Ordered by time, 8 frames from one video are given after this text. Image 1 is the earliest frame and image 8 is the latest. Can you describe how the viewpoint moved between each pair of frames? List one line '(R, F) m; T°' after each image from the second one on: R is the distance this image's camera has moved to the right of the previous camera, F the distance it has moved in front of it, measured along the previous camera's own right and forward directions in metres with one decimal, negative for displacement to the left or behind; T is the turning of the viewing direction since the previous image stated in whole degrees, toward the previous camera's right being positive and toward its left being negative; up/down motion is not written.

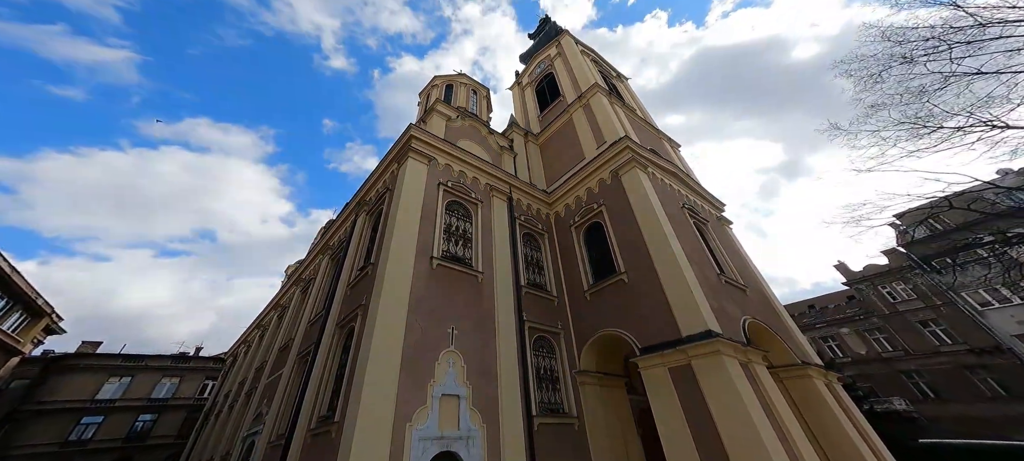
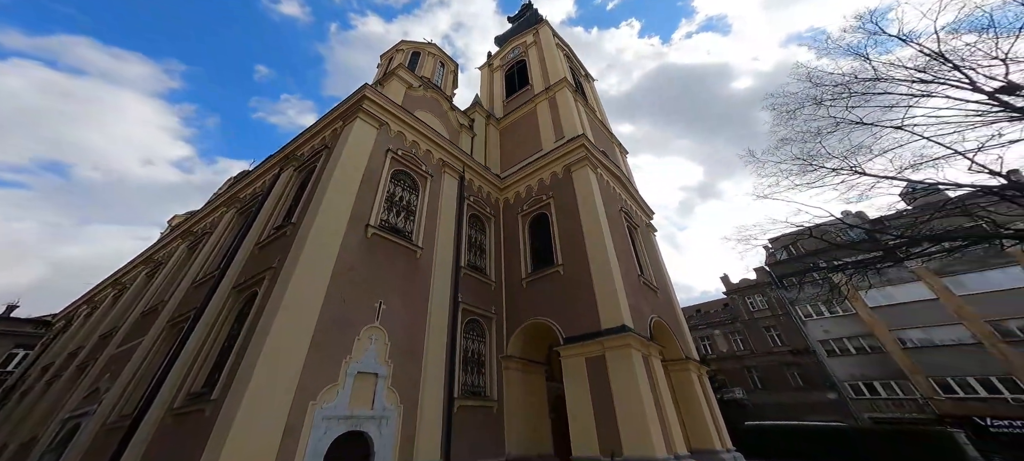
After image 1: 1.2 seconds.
(+0.2, 0.0) m; +8°
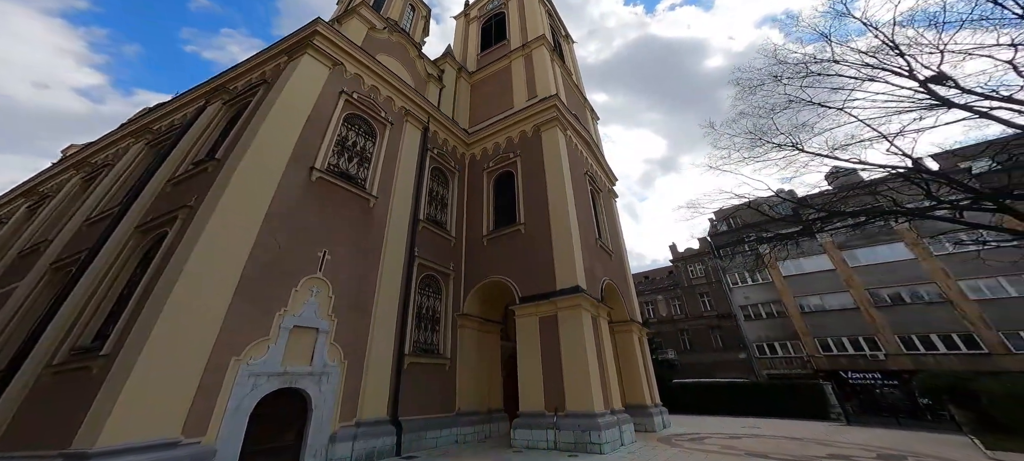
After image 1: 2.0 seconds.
(+0.1, +0.3) m; +6°
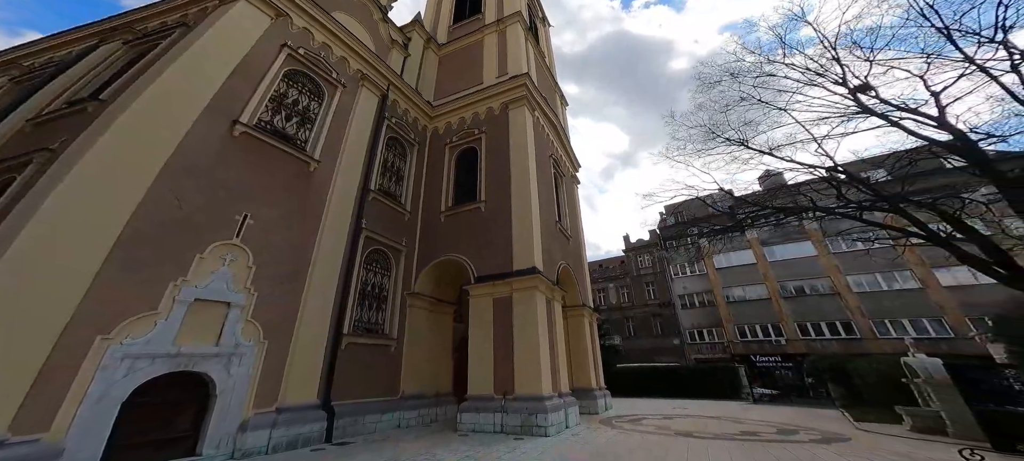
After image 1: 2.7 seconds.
(+0.2, +0.4) m; +6°
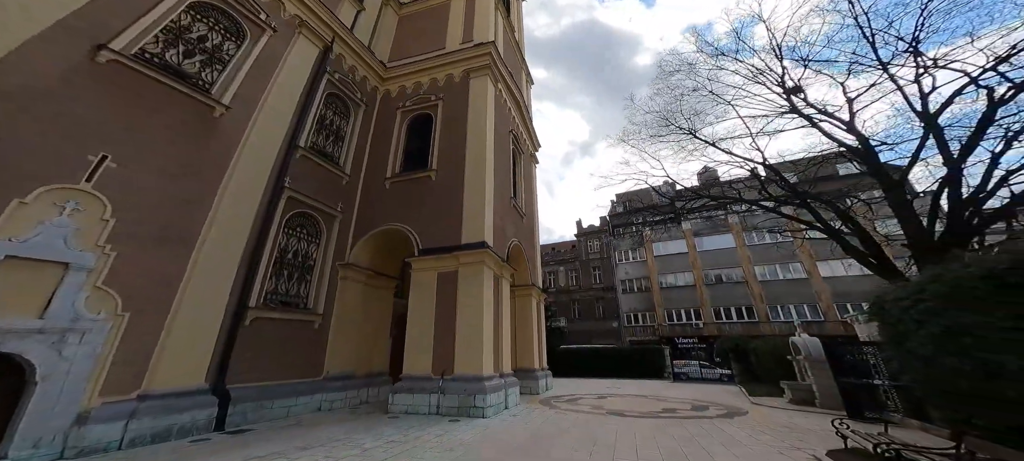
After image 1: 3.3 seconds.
(+0.3, +0.5) m; +7°
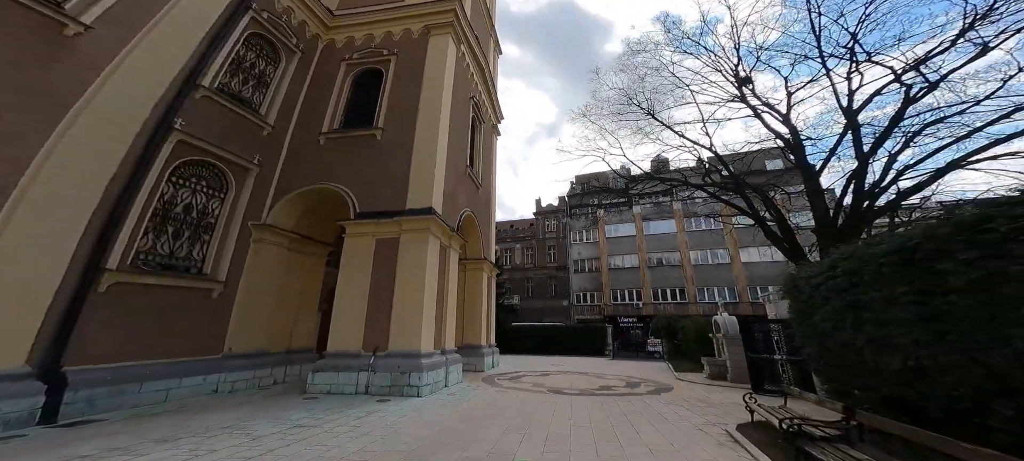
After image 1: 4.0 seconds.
(+0.3, +0.6) m; +6°
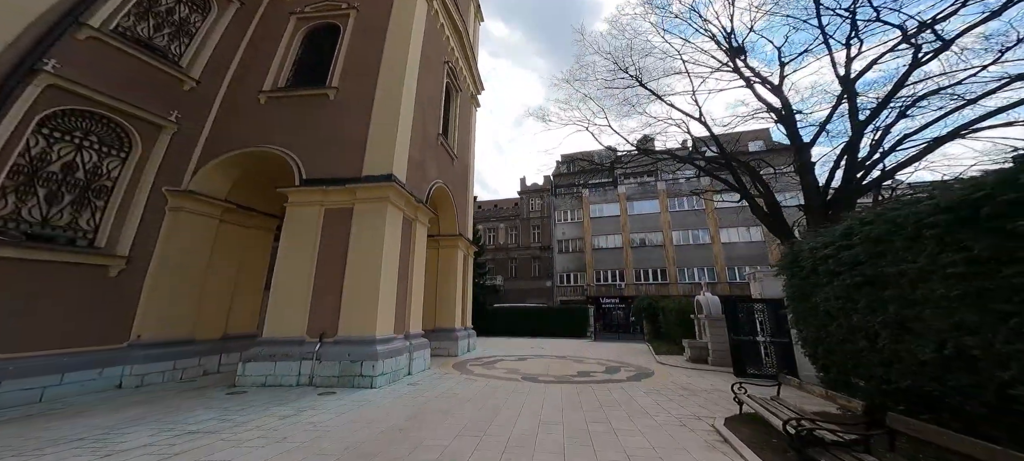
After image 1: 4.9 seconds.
(+0.3, +0.8) m; +2°
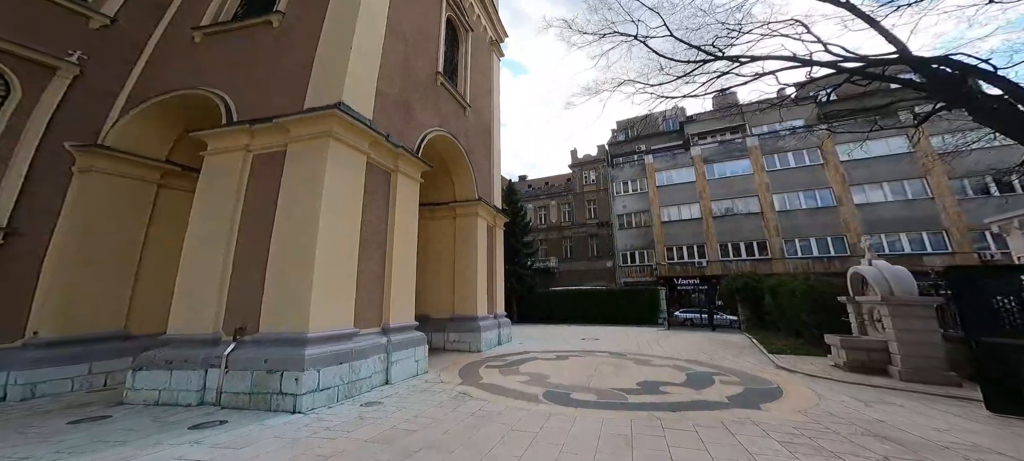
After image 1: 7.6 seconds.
(+0.7, +2.5) m; -11°
